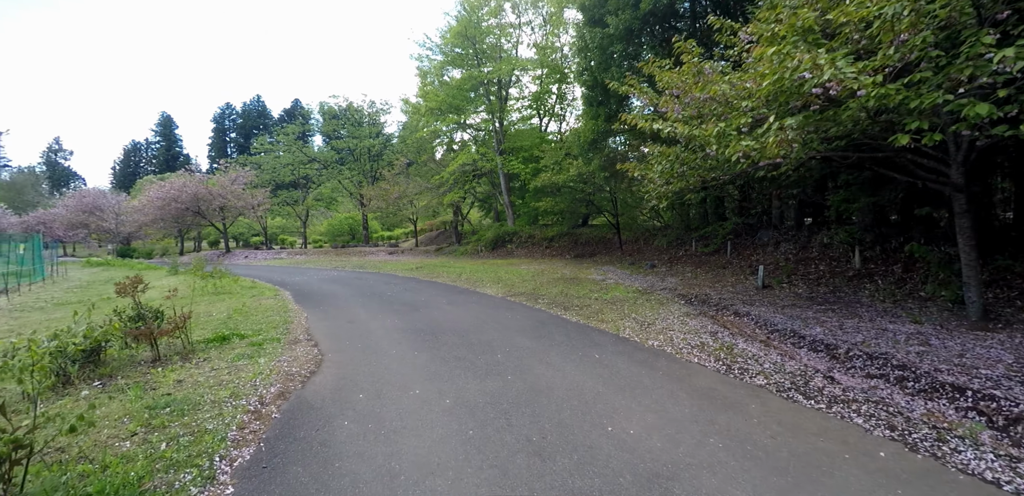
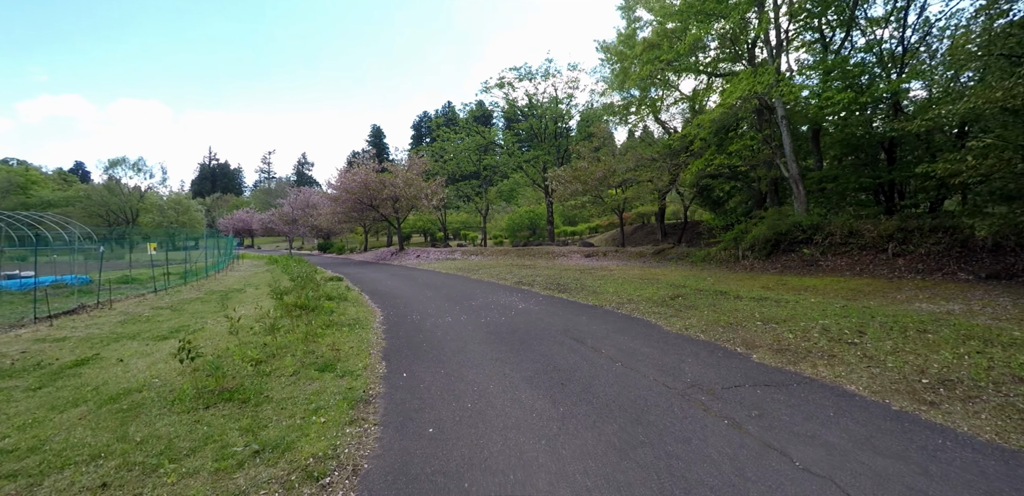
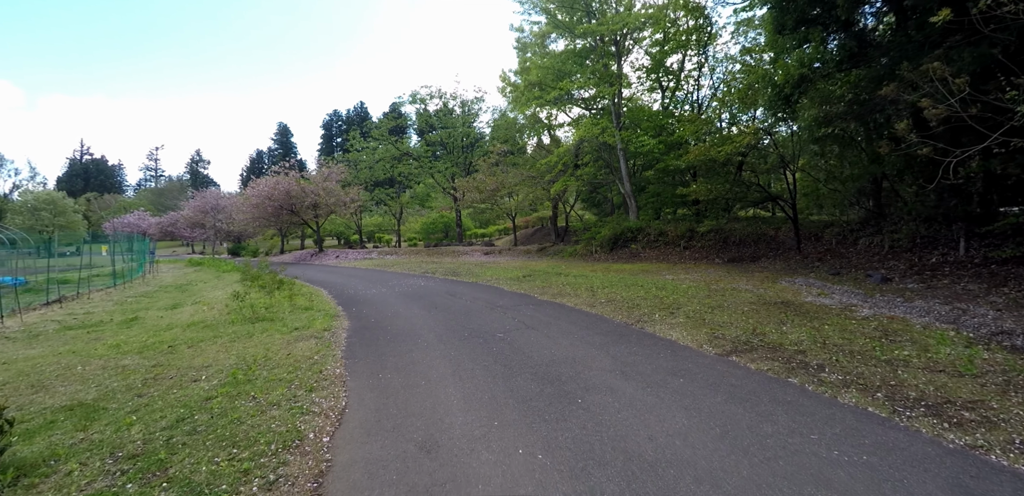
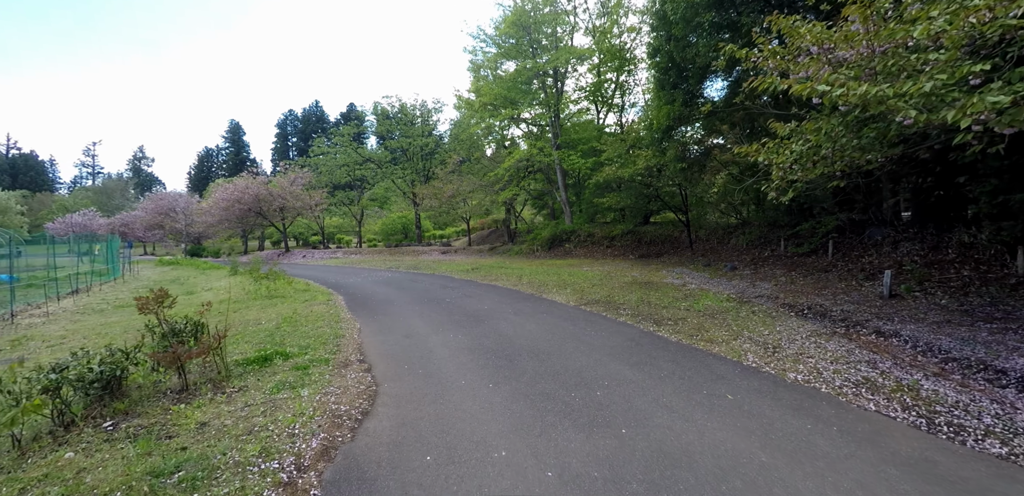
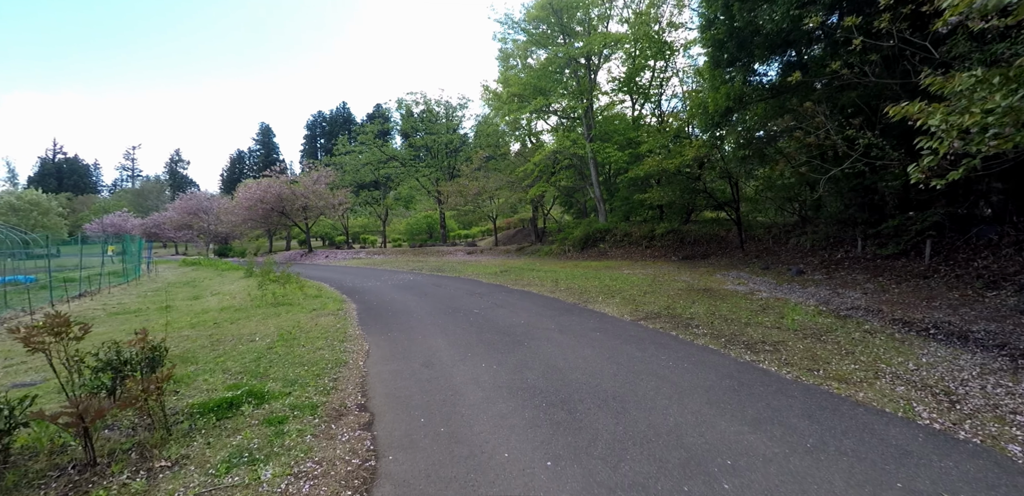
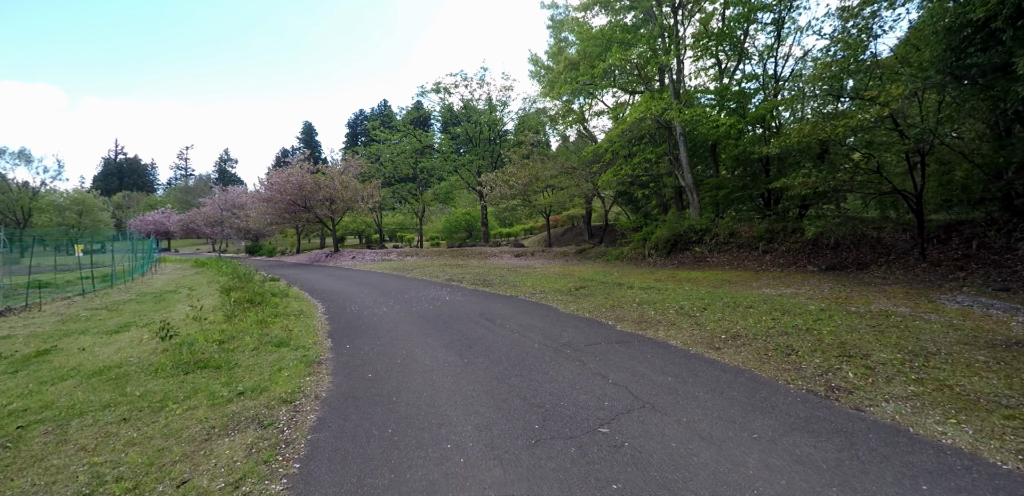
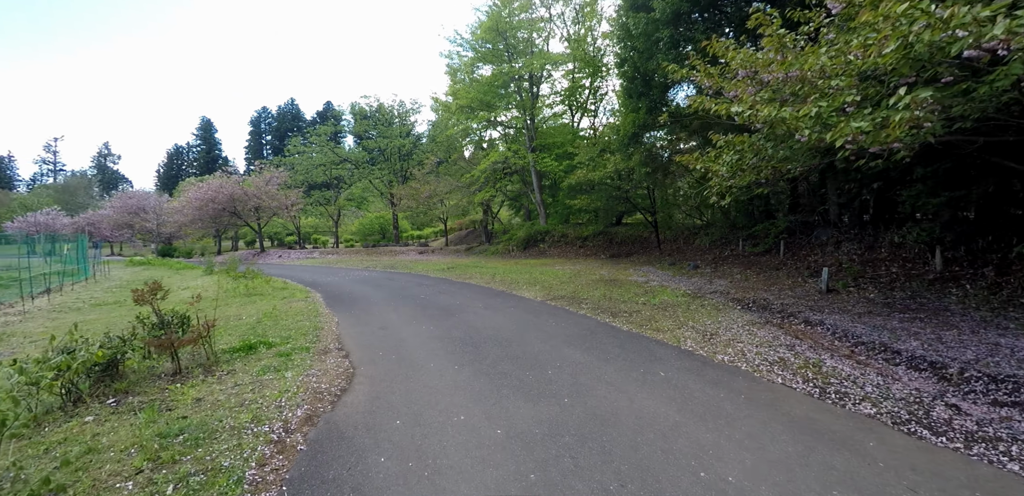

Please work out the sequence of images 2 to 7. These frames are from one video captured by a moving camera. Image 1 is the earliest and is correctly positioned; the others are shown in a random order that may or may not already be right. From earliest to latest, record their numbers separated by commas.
7, 4, 5, 3, 6, 2
